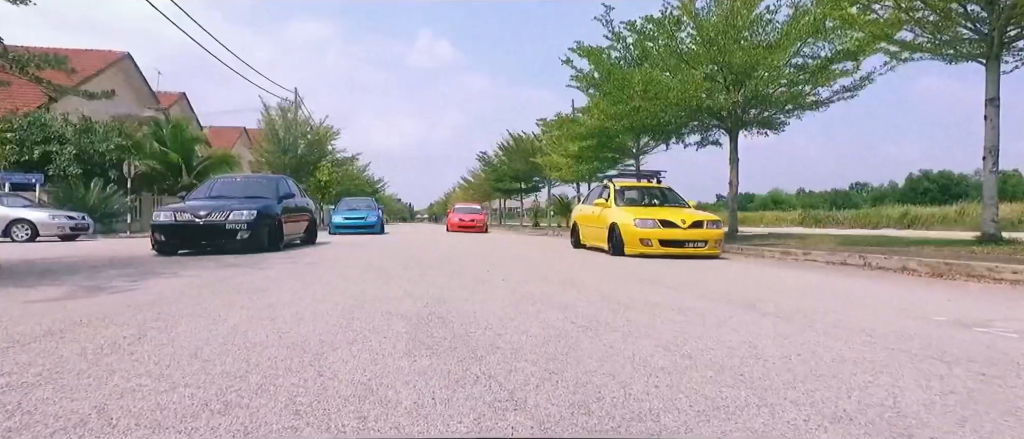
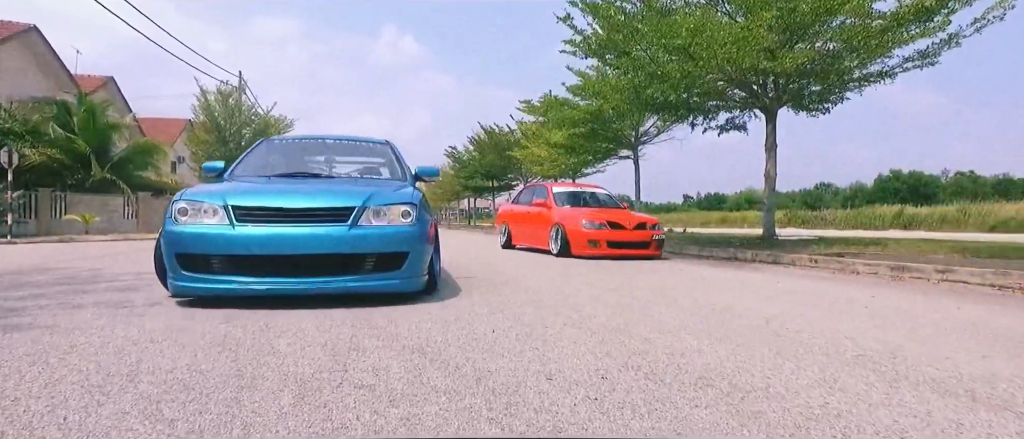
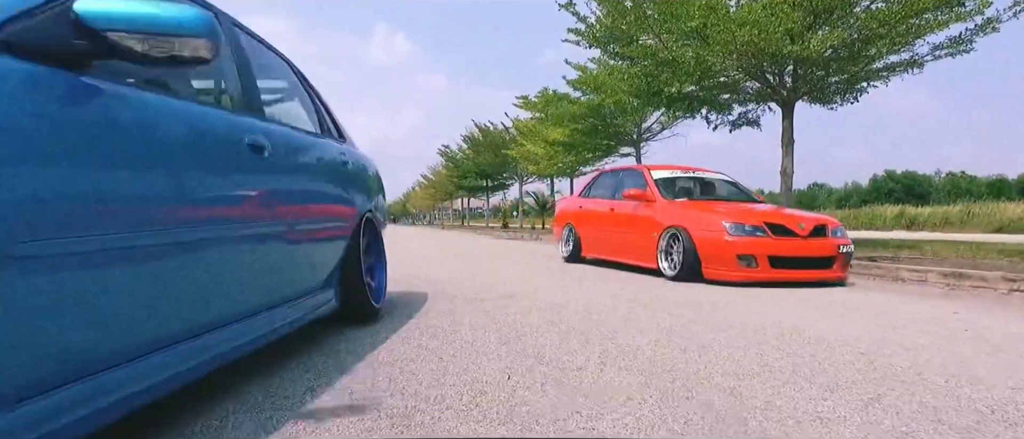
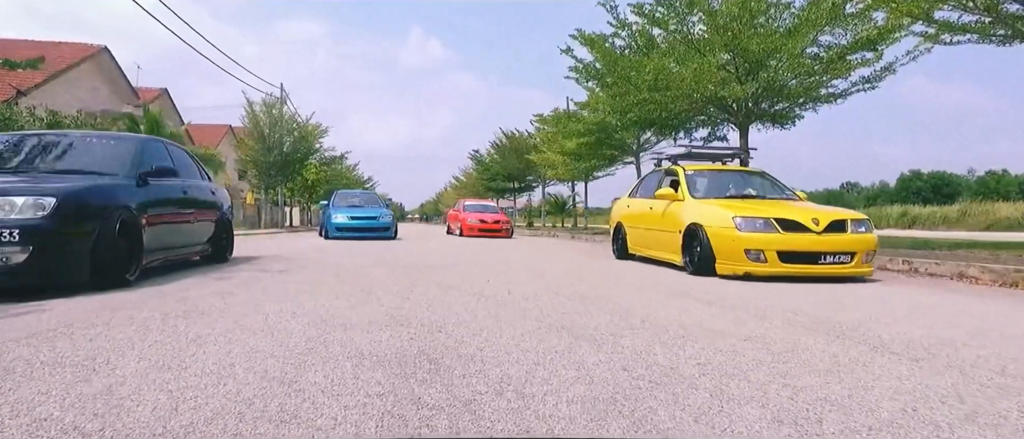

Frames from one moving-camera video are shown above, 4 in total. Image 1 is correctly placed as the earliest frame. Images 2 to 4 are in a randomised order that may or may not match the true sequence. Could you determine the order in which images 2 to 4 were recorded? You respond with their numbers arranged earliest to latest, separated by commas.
4, 2, 3
